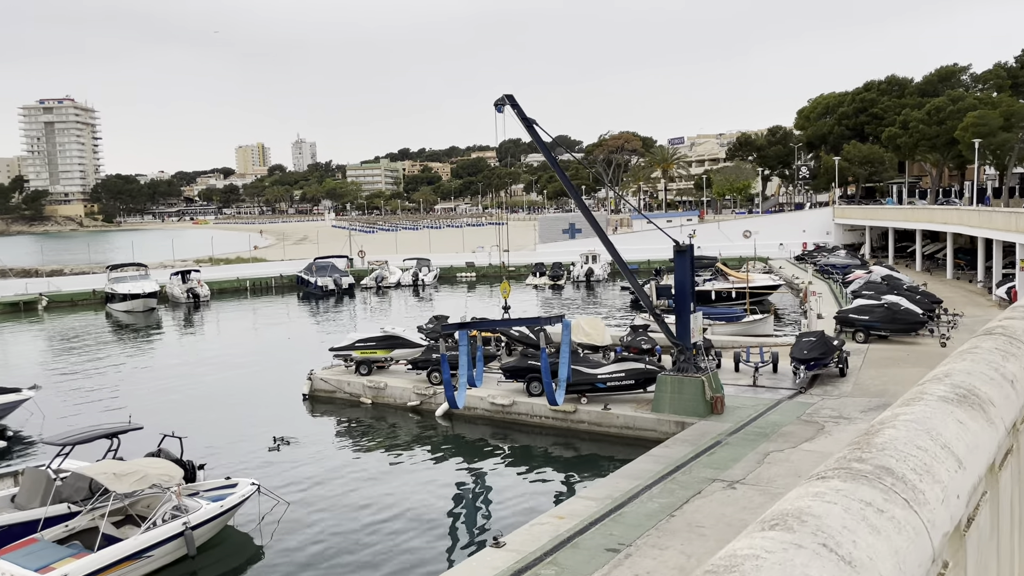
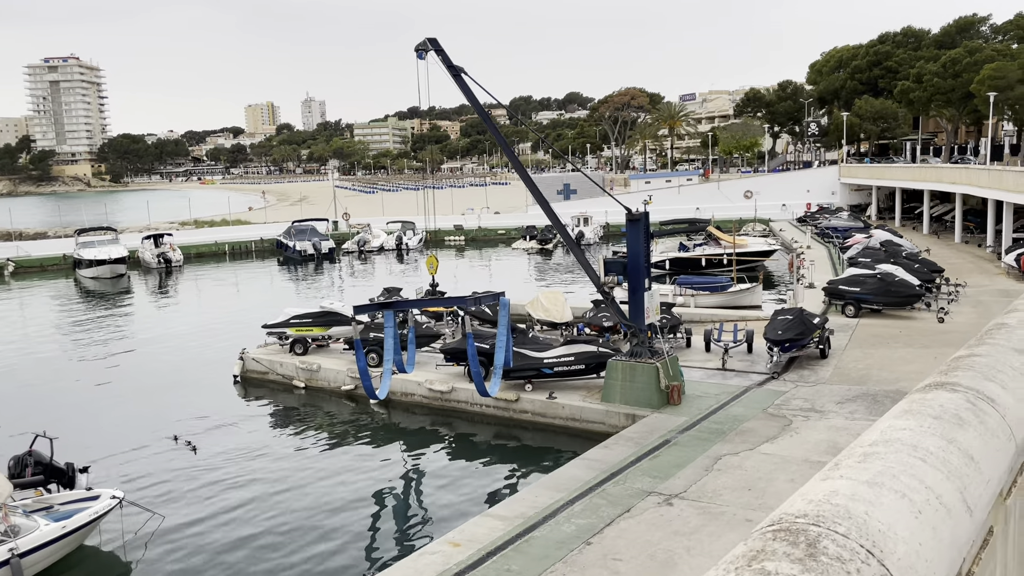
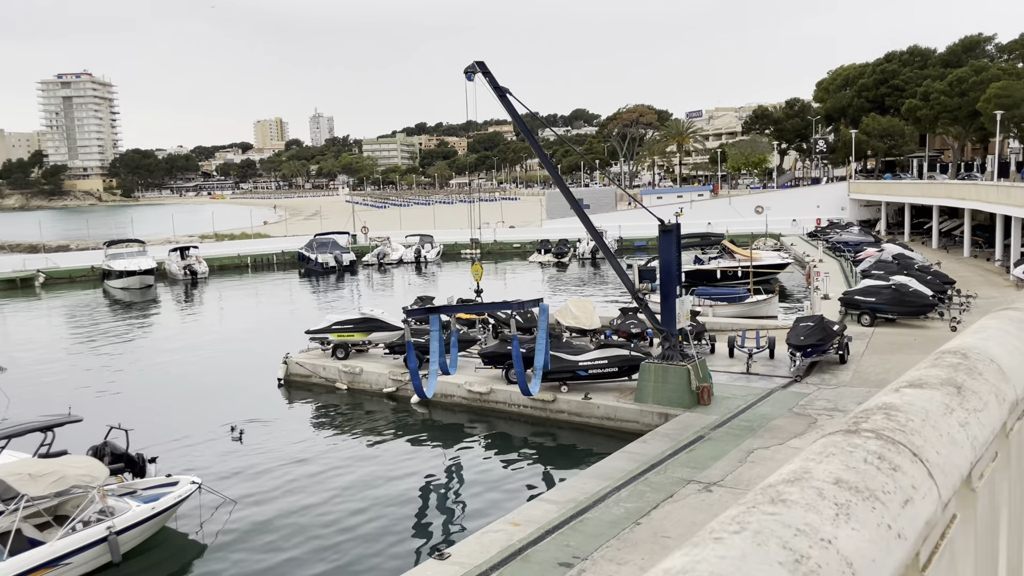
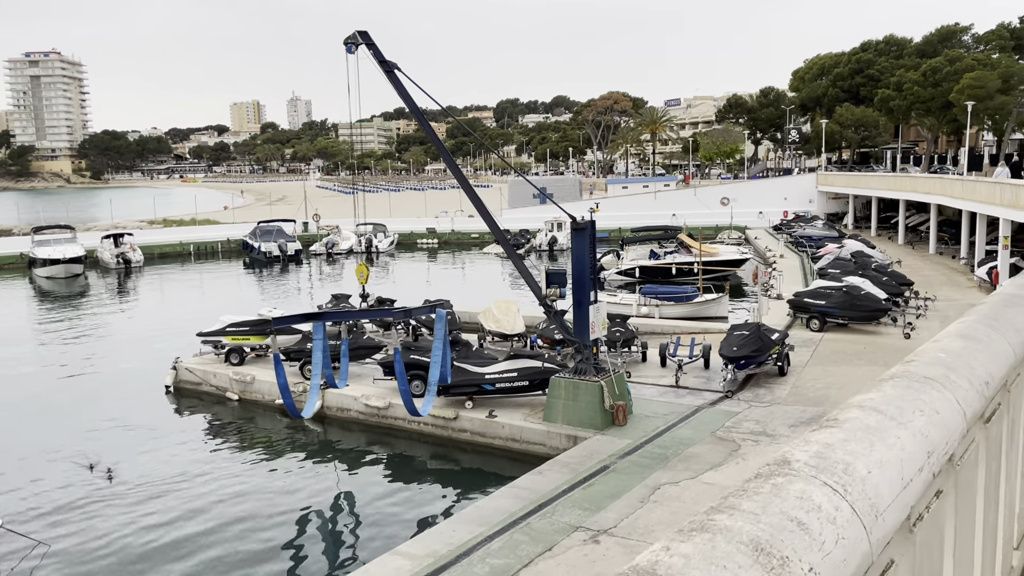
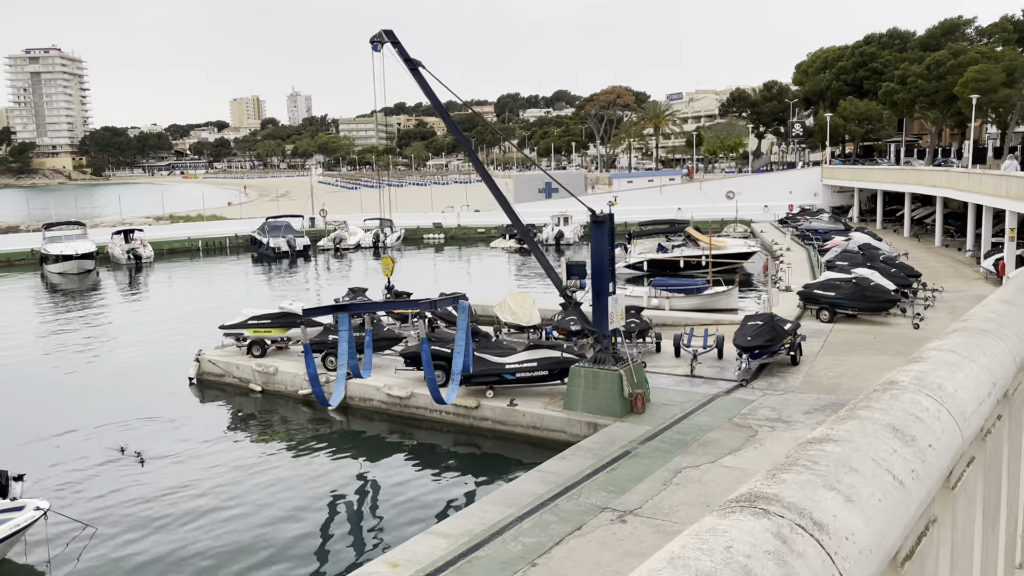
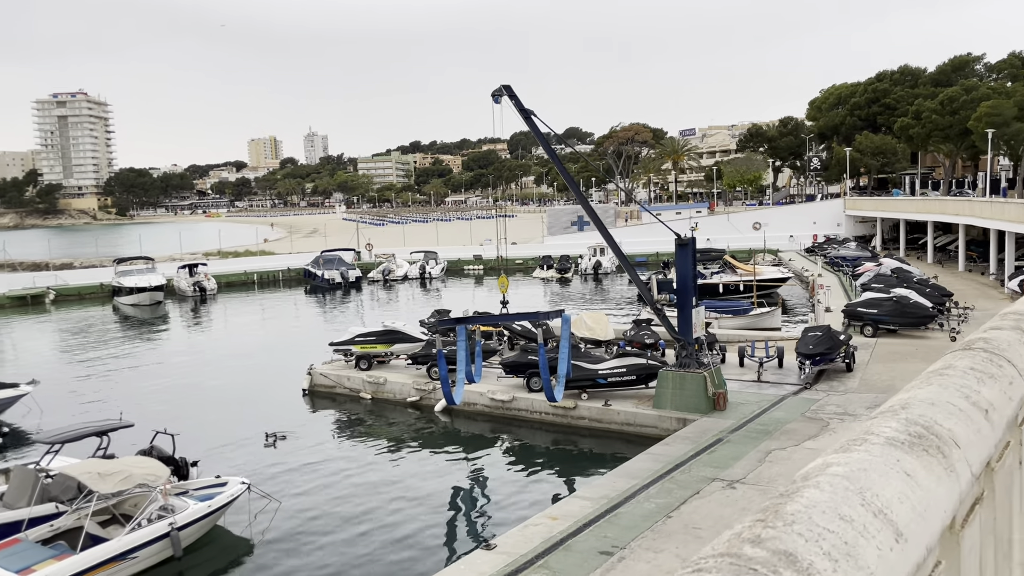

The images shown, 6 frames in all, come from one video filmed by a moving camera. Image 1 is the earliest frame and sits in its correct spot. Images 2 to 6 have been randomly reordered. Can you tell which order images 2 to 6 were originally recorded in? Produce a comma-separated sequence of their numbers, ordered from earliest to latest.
6, 3, 2, 5, 4
